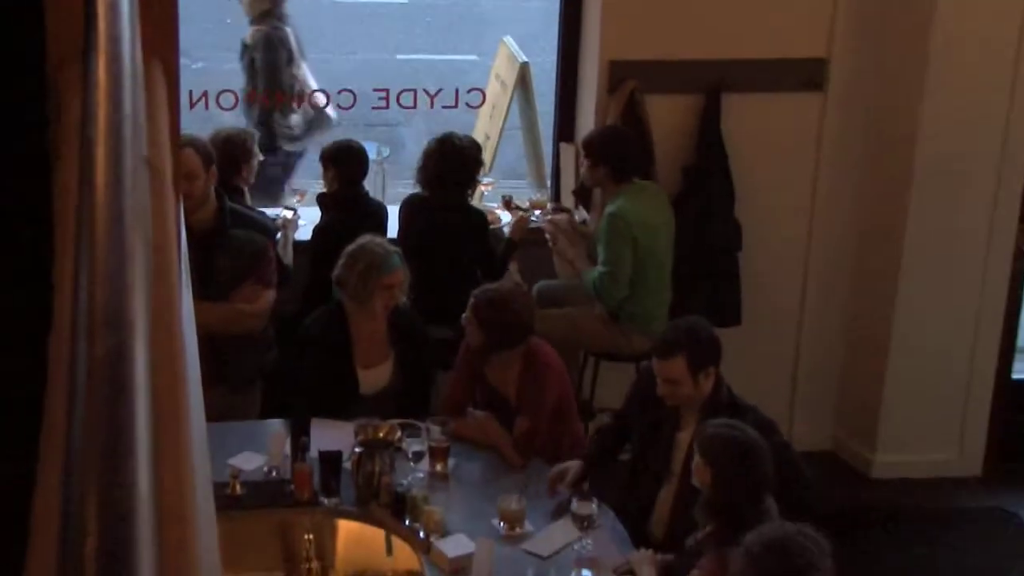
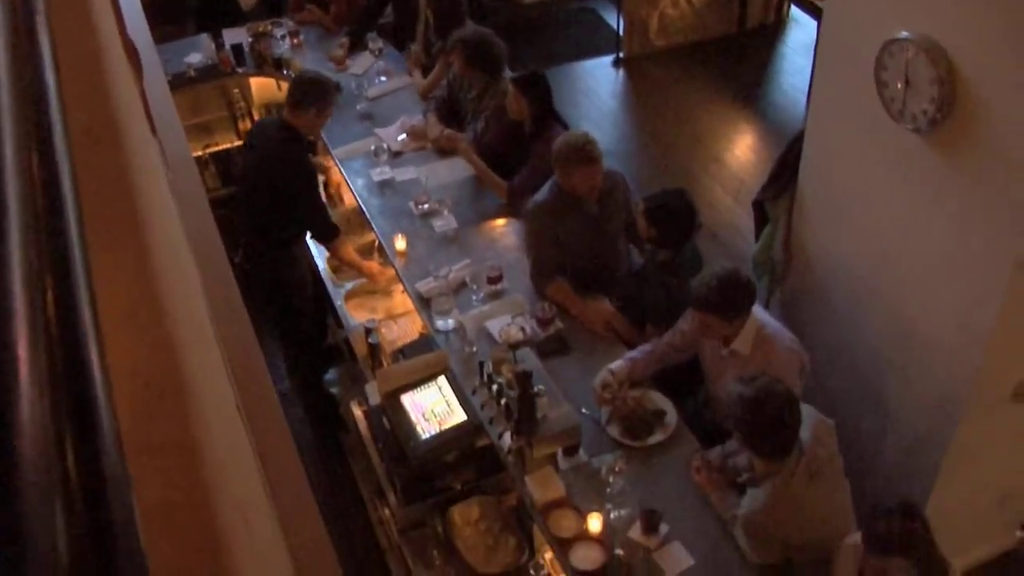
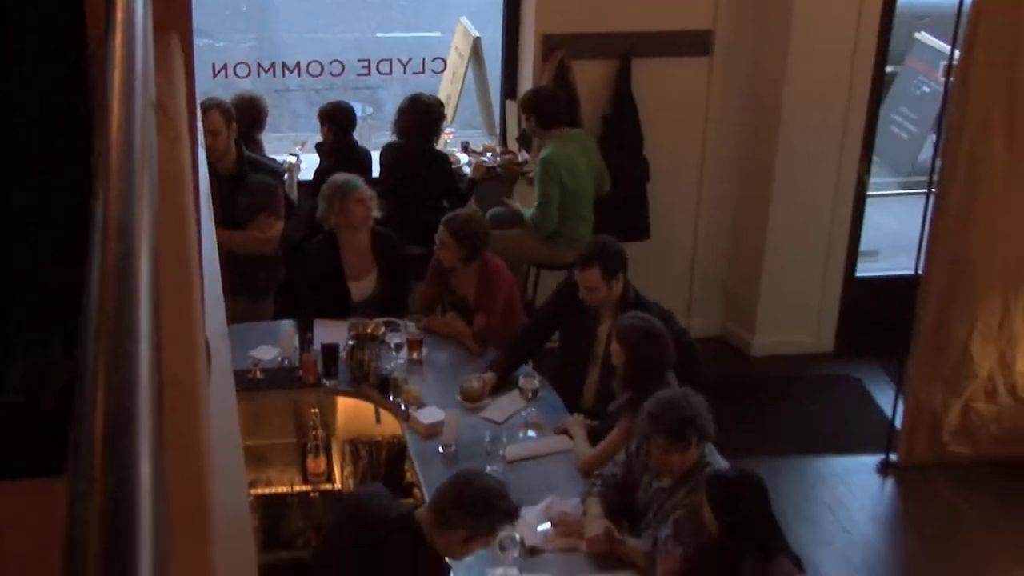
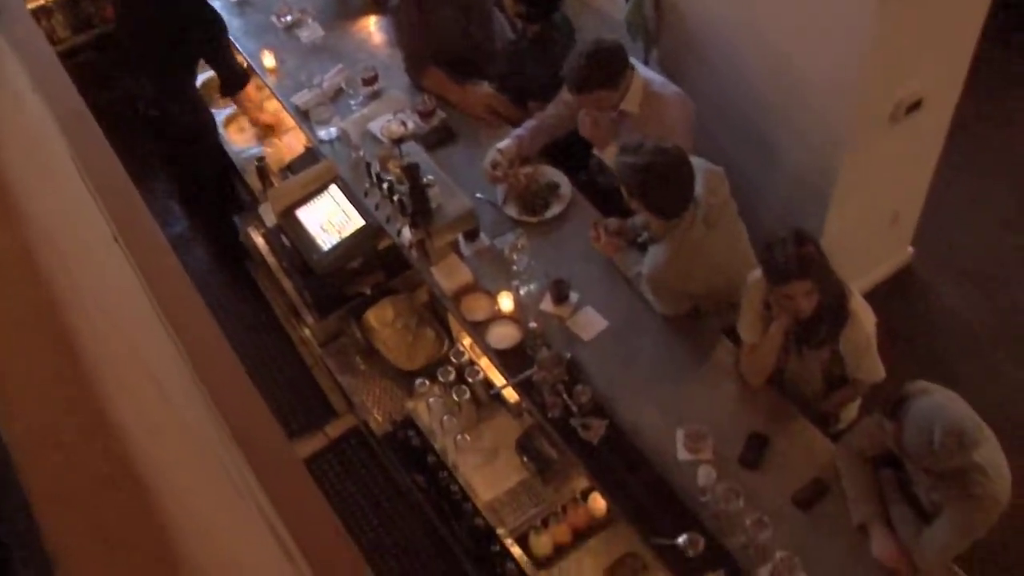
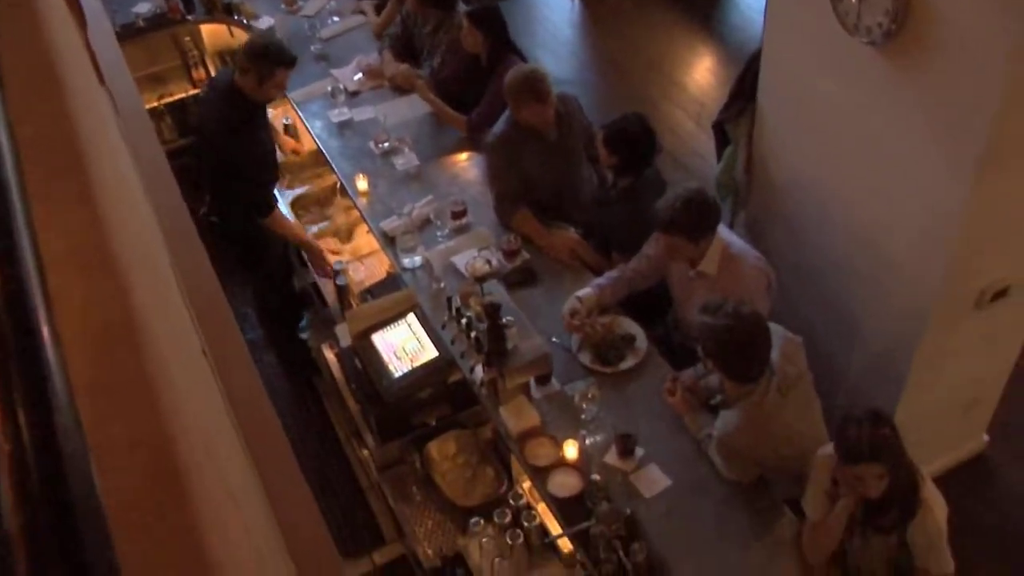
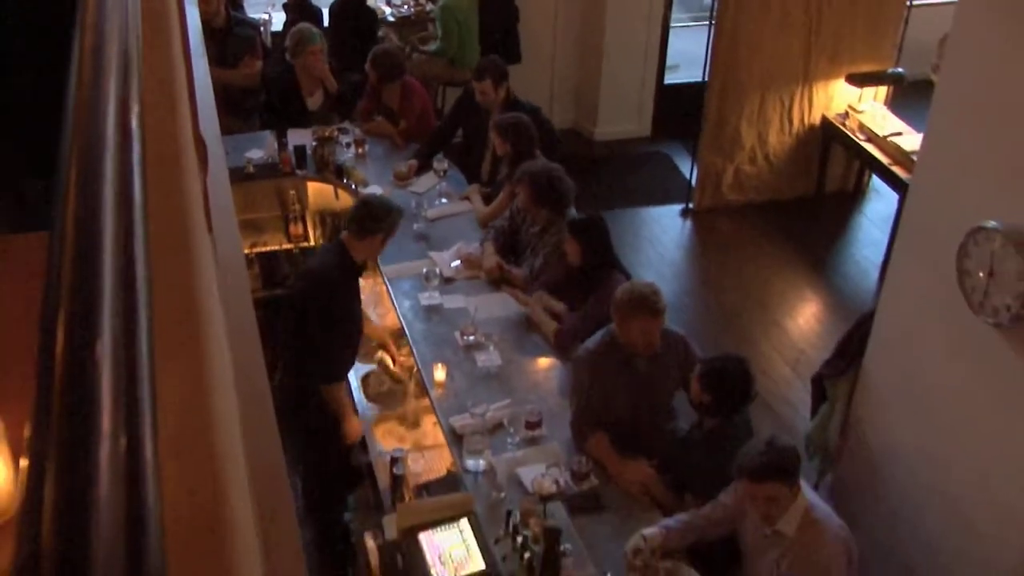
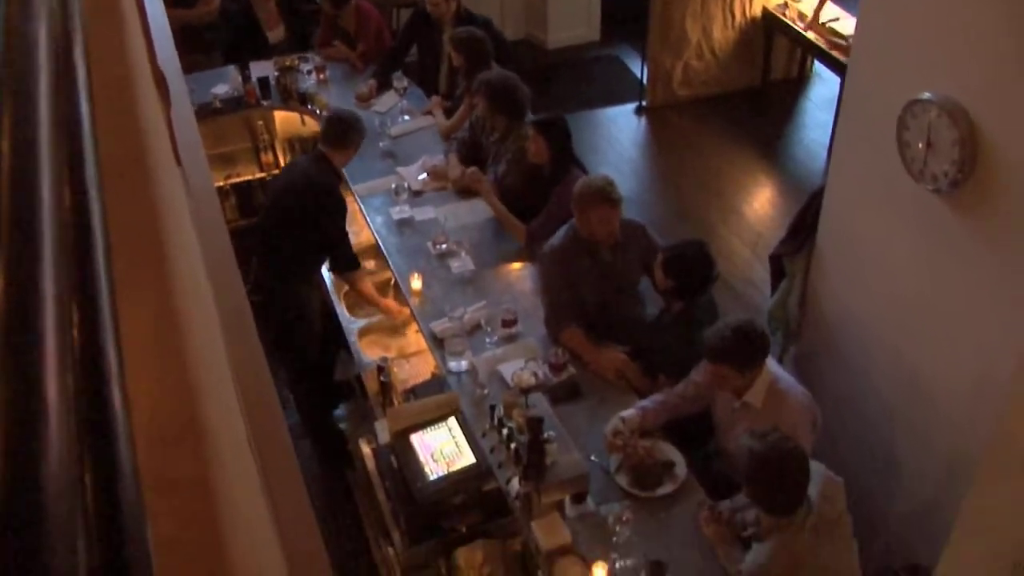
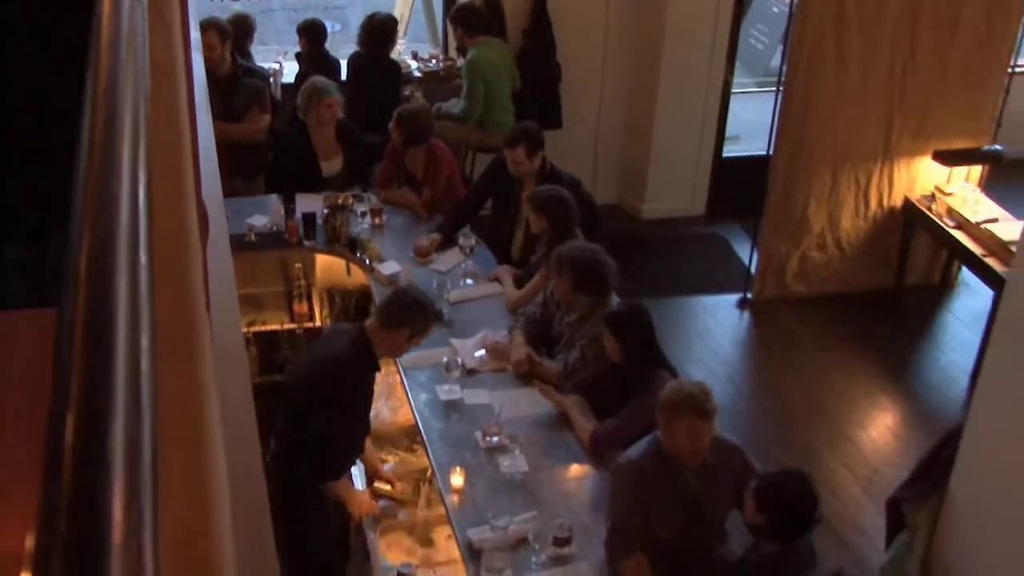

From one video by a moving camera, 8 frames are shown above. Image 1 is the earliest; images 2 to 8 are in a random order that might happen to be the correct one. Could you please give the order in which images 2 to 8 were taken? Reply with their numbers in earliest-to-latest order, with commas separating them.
3, 8, 6, 7, 2, 5, 4
